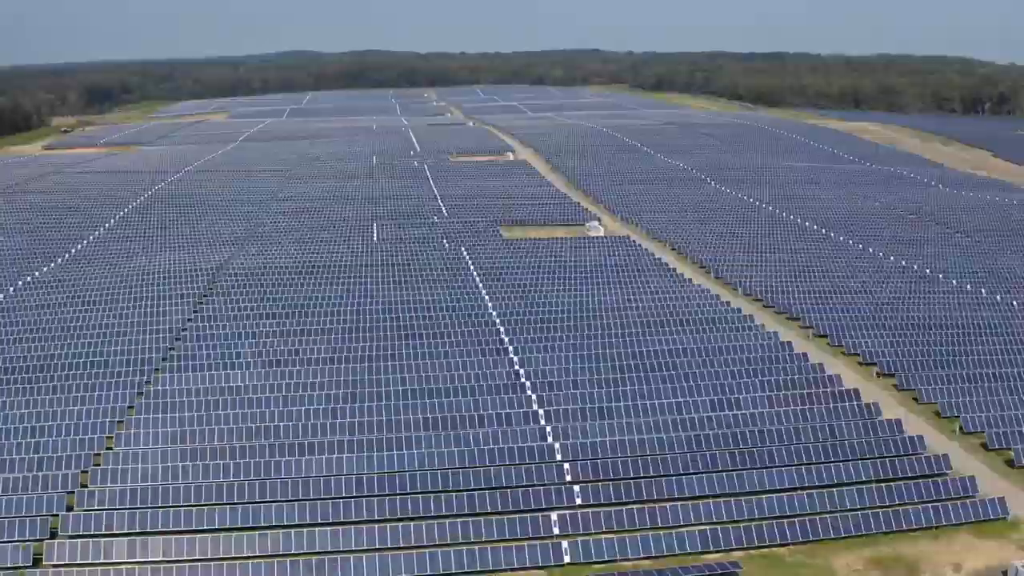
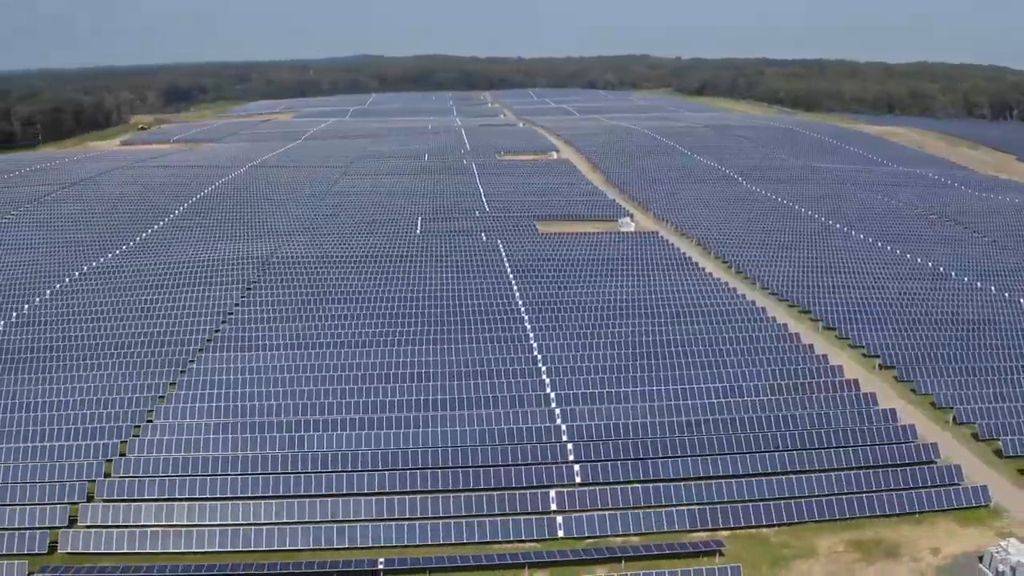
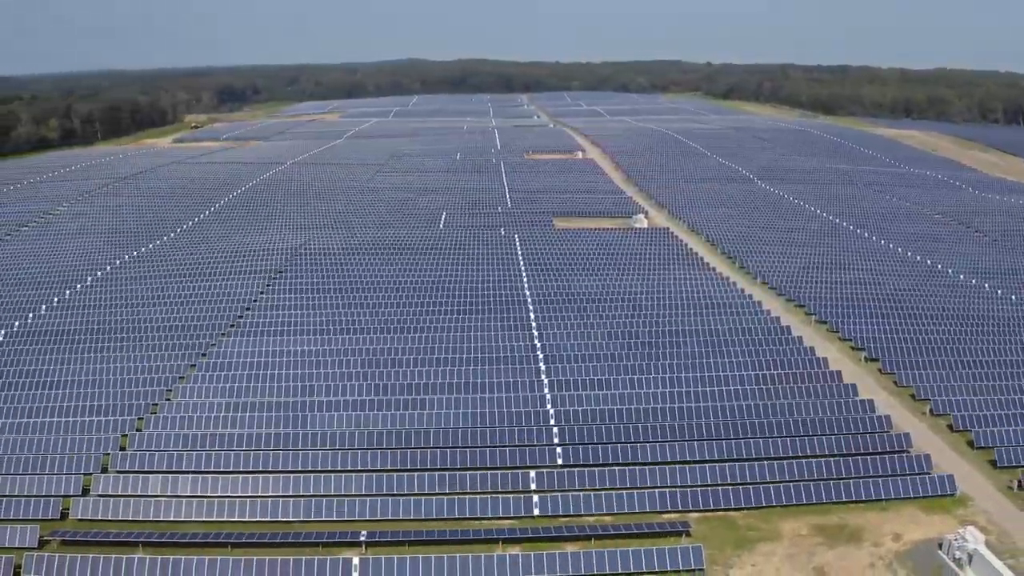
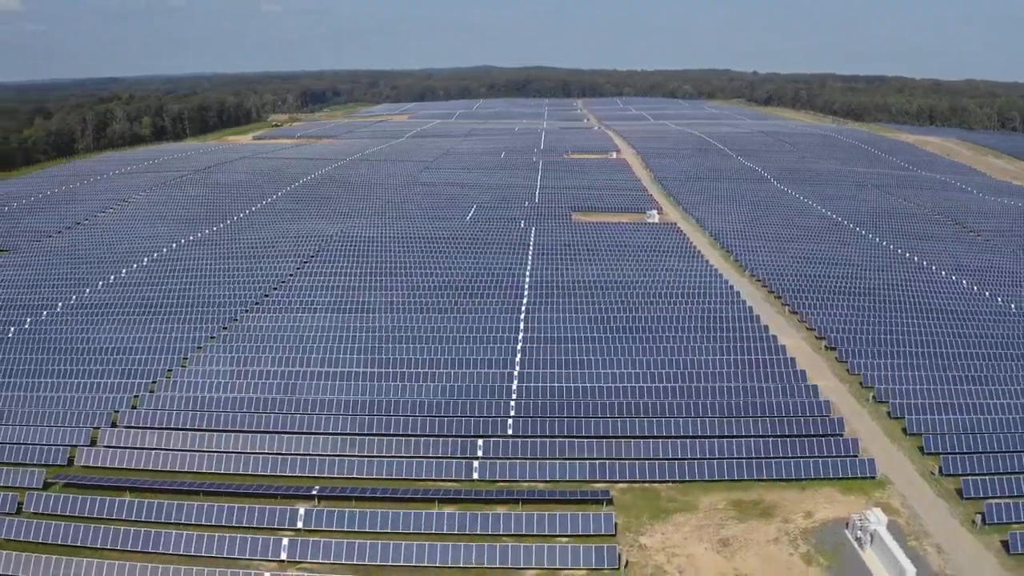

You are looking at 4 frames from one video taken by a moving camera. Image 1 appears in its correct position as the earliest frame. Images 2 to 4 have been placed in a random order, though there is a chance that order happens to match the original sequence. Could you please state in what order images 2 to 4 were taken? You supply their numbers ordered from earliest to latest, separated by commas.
2, 3, 4
